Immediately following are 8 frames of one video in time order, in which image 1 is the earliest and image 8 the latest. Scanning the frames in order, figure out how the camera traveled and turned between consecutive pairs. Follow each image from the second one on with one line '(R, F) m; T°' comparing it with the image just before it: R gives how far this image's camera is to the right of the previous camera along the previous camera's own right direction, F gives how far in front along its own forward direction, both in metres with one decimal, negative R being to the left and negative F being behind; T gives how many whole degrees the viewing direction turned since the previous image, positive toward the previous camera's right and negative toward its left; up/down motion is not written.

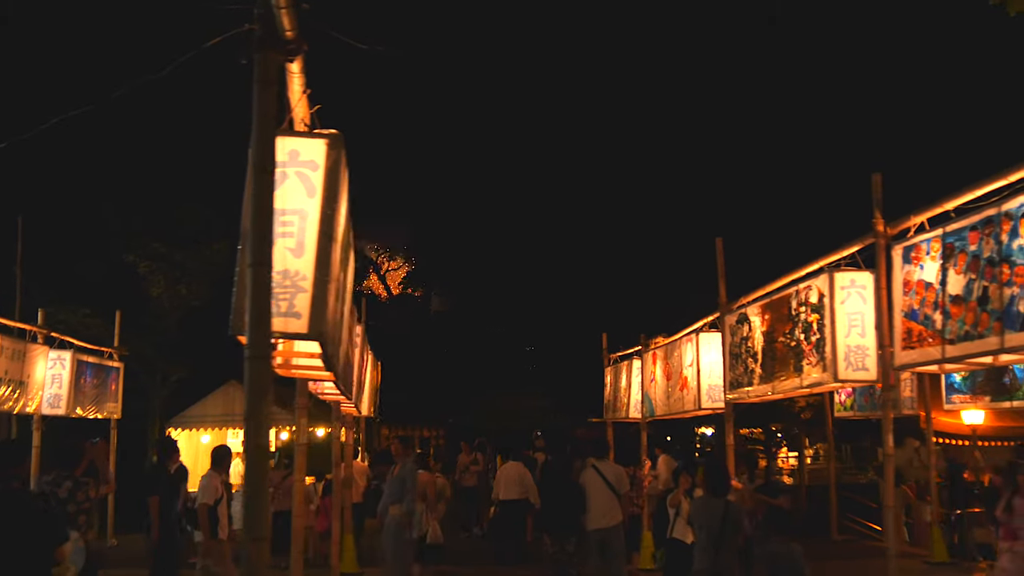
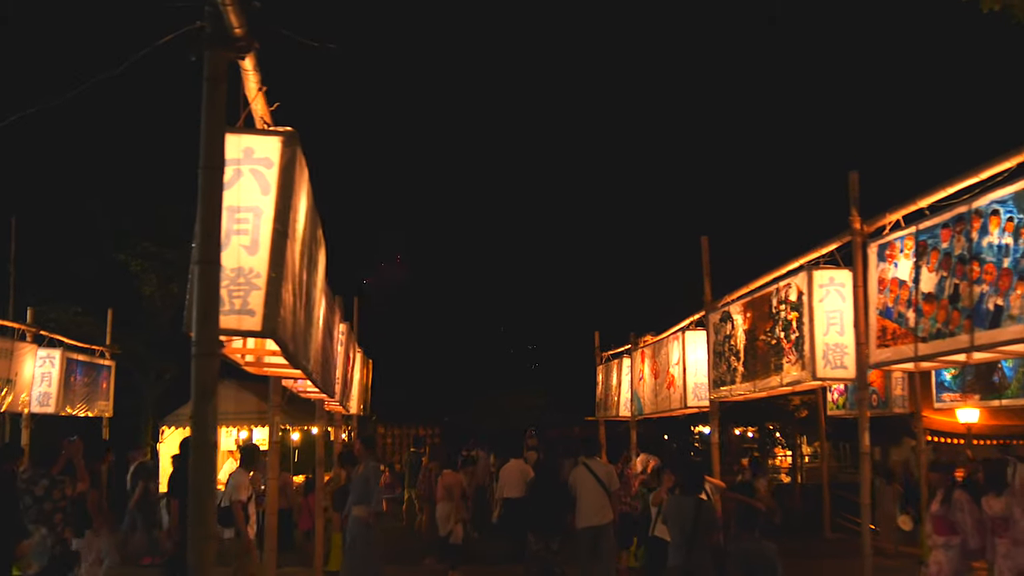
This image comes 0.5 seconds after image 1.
(+0.3, 0.0) m; 0°
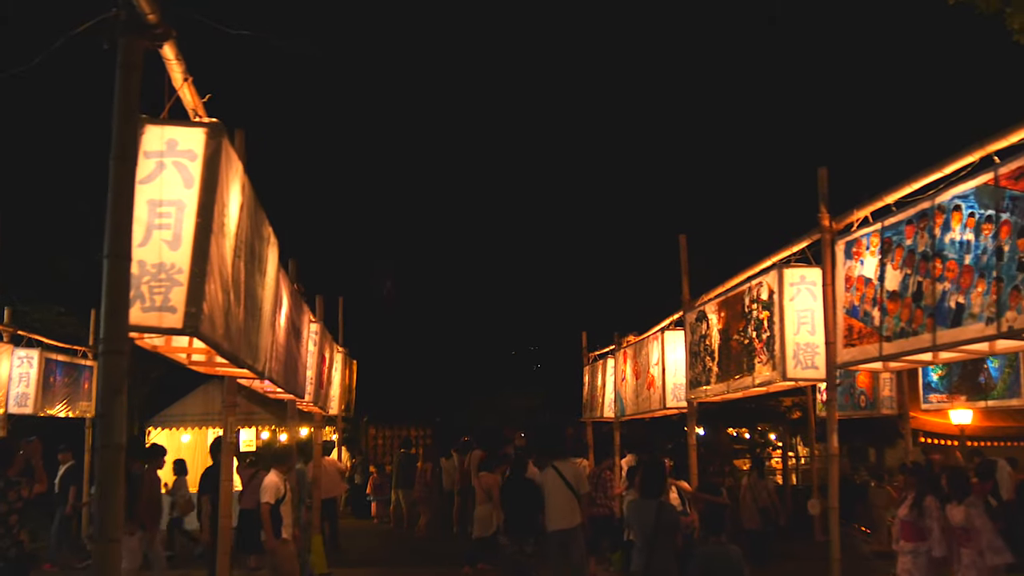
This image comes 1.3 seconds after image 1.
(+0.4, +0.2) m; 0°
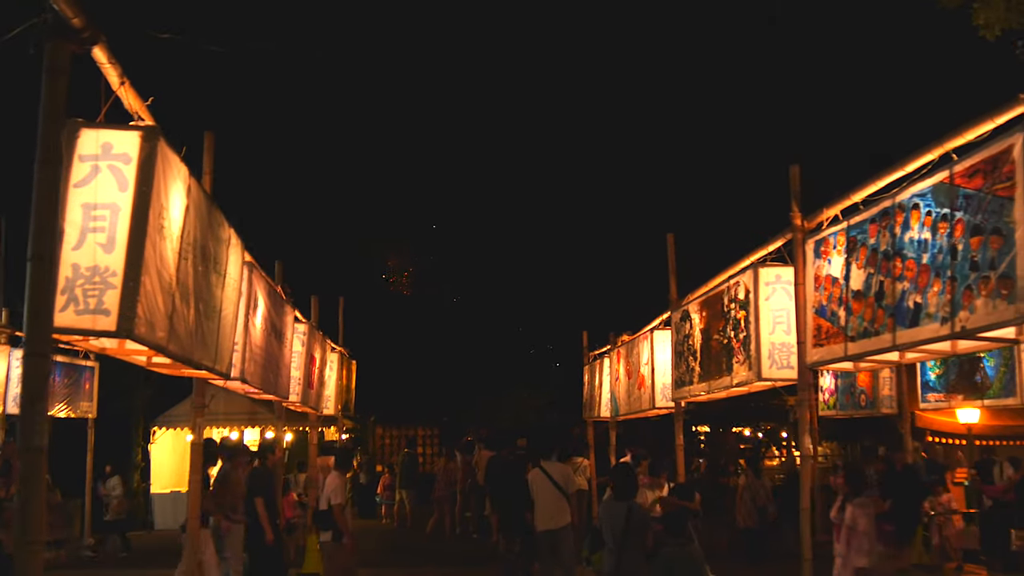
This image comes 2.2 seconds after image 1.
(+0.5, 0.0) m; -1°
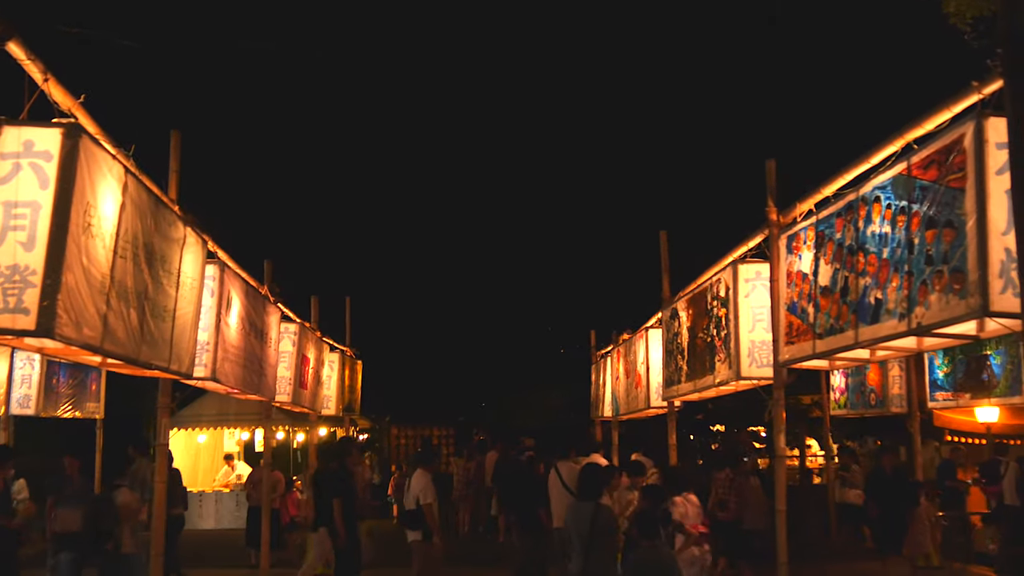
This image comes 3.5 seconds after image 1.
(+0.6, +0.2) m; -2°
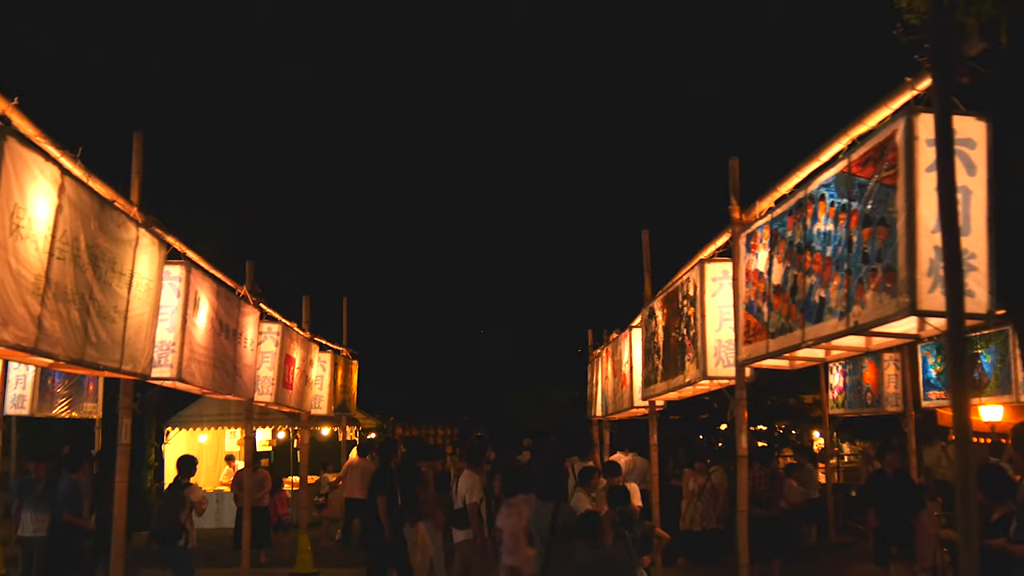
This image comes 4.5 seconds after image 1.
(+0.6, 0.0) m; -1°
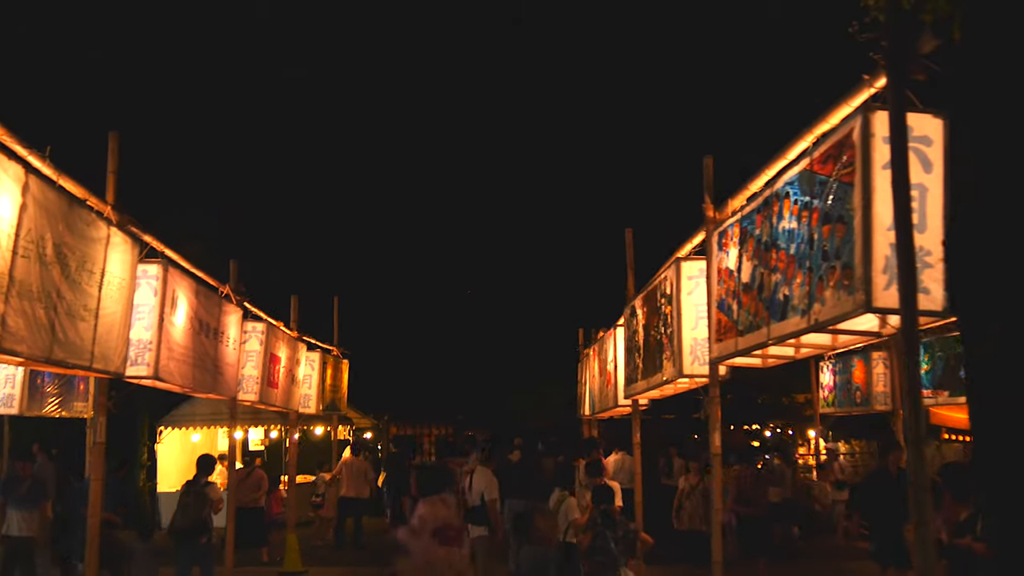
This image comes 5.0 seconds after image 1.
(+0.3, 0.0) m; 0°
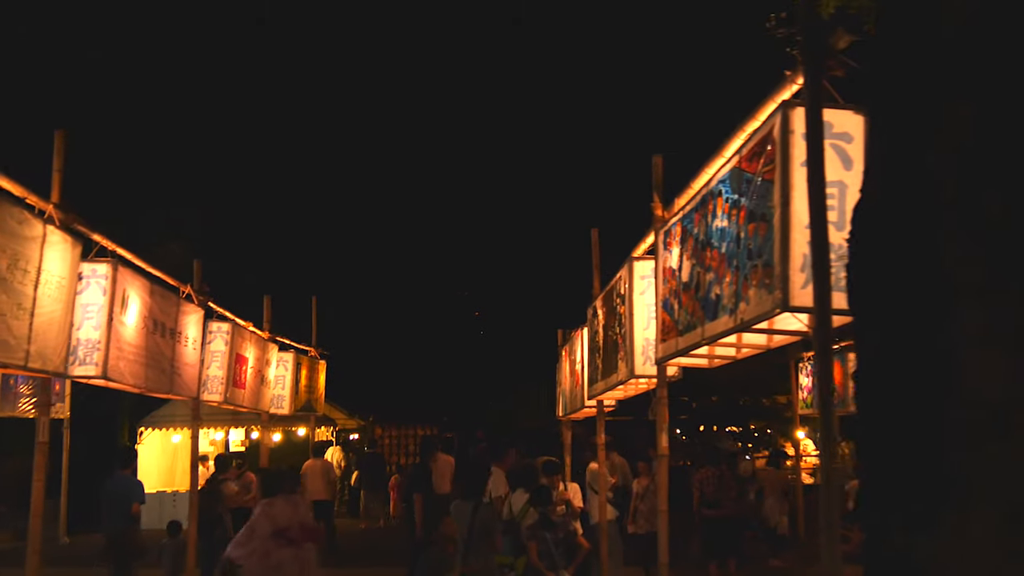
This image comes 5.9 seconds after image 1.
(+0.5, +0.1) m; 0°
